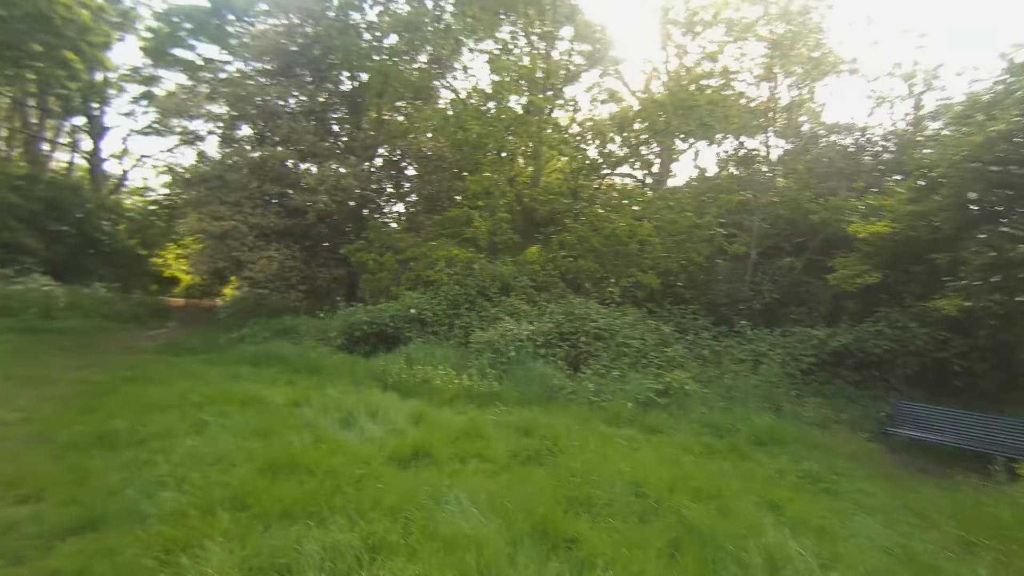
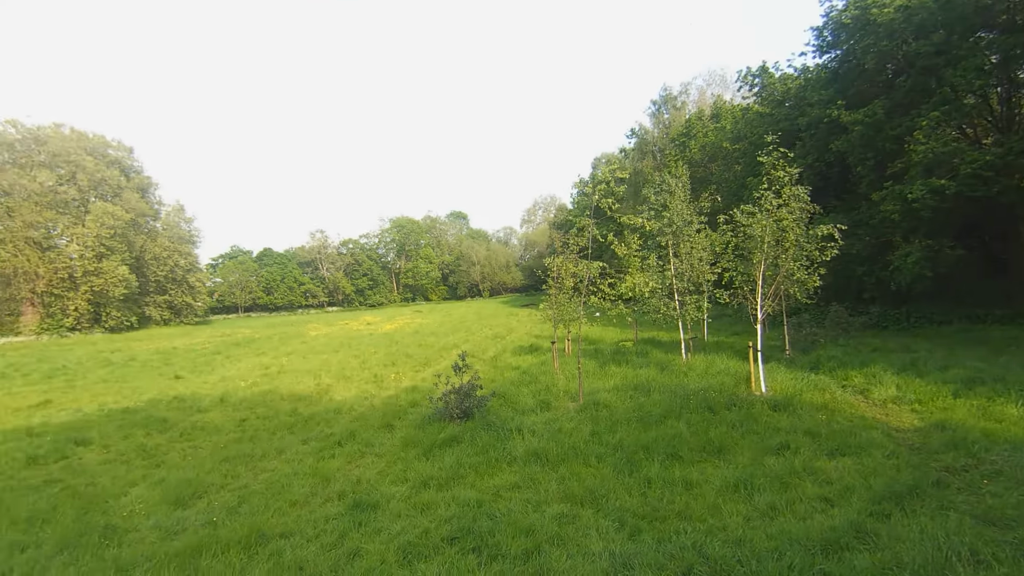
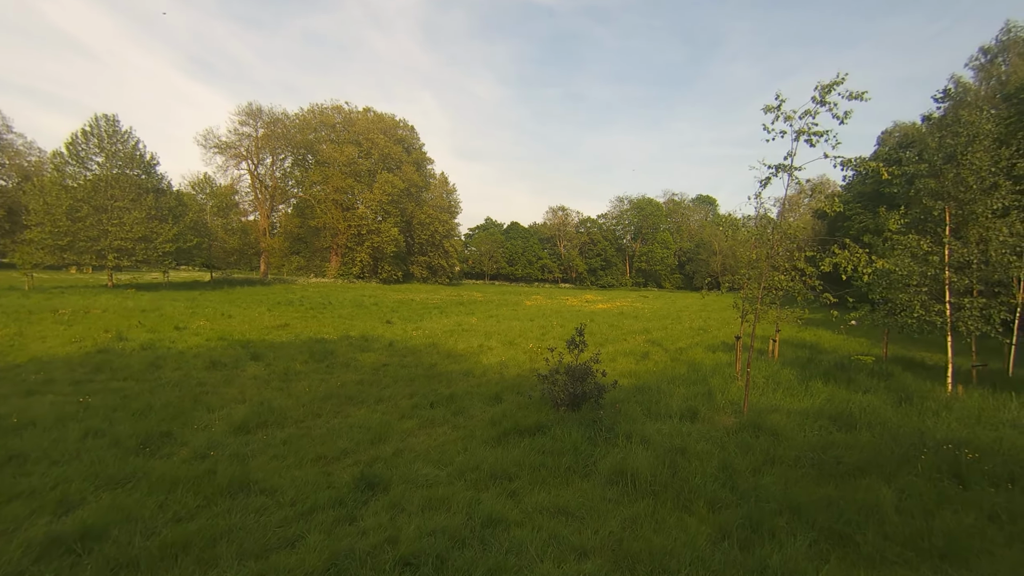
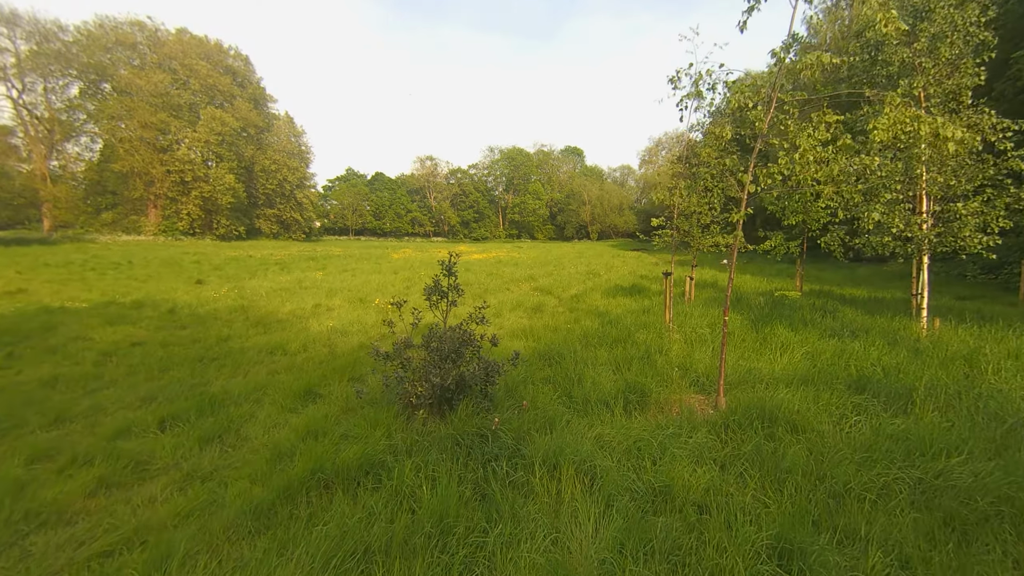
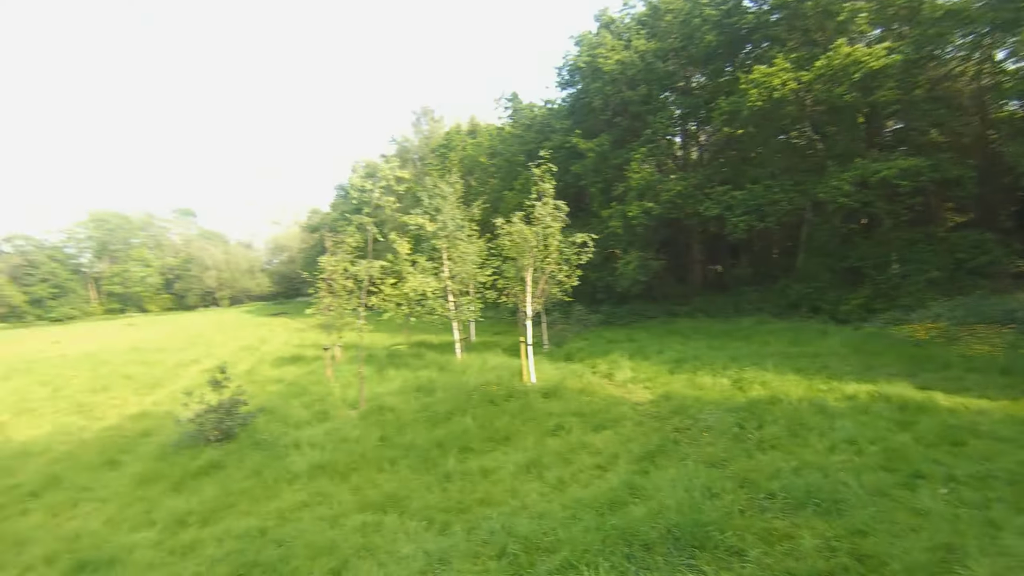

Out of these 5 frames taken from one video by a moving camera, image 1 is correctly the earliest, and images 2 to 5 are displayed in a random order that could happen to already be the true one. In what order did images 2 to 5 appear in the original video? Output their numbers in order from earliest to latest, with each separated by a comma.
5, 2, 3, 4
